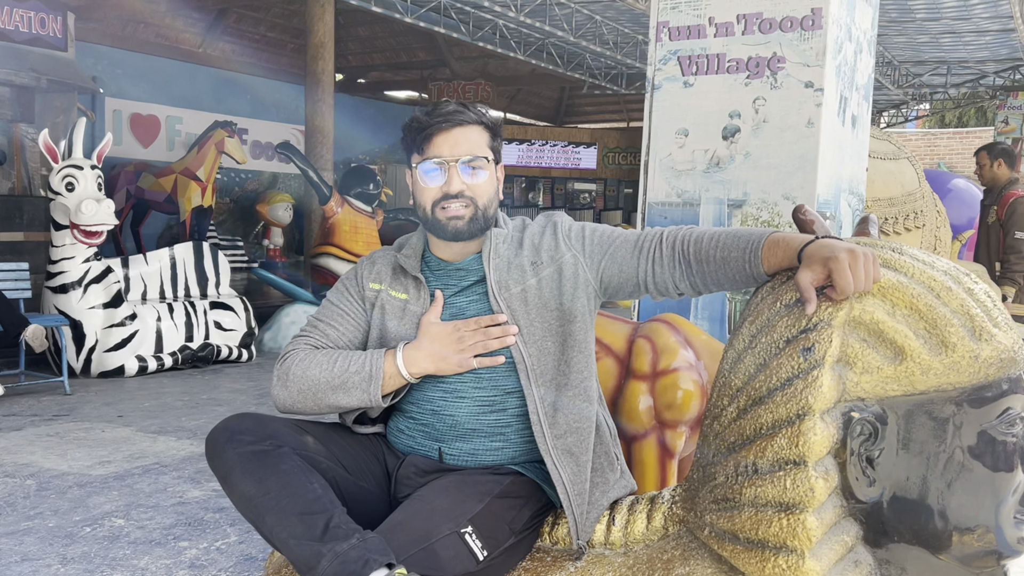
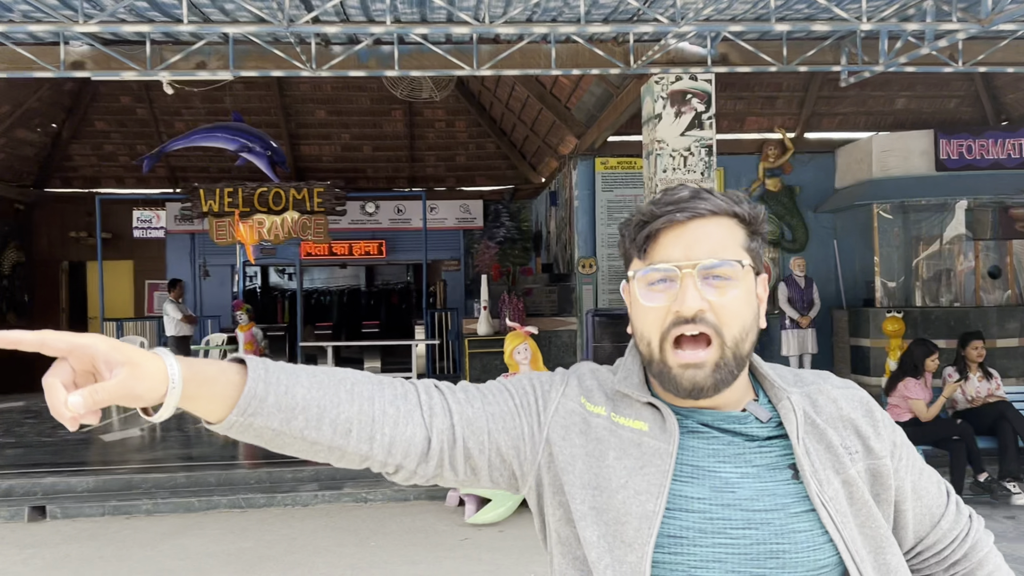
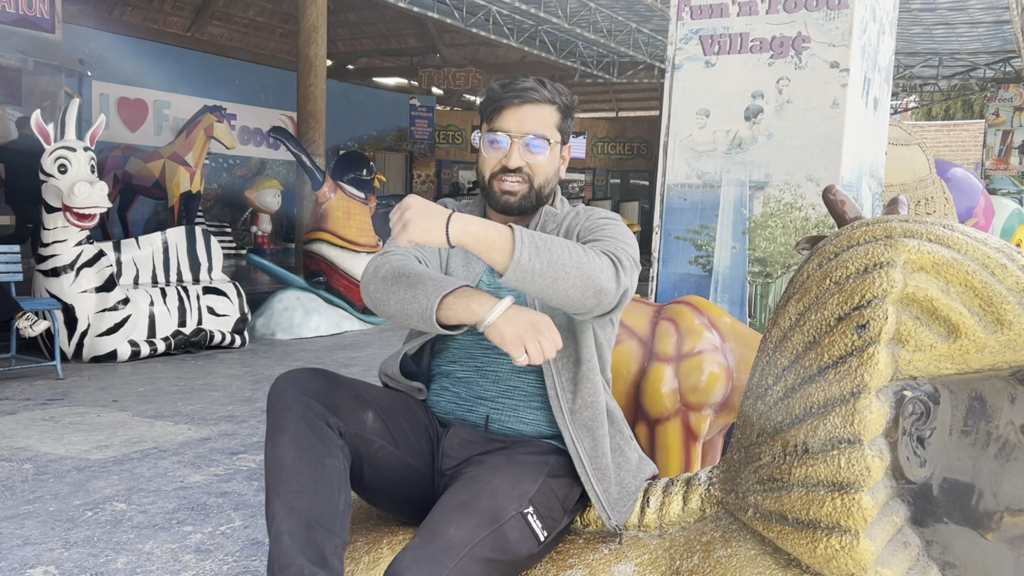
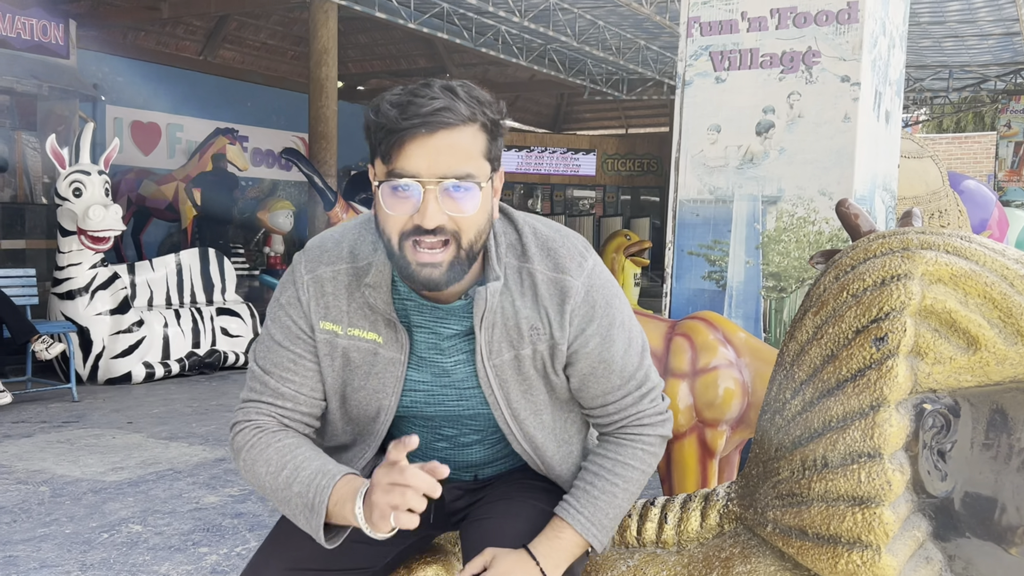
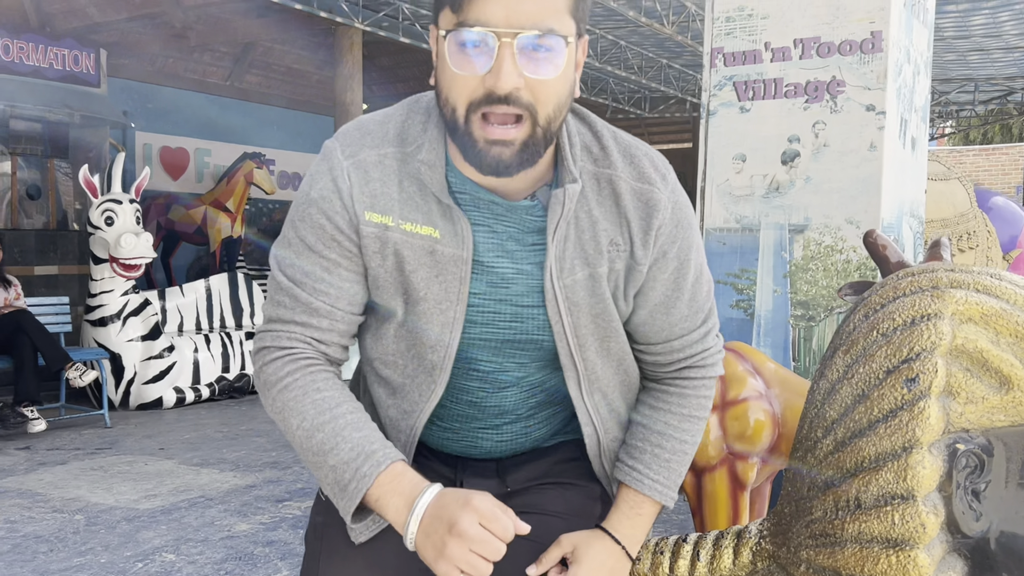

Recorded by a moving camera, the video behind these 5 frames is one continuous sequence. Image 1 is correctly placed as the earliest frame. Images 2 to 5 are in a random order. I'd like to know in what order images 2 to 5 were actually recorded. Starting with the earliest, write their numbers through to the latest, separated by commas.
3, 4, 5, 2
